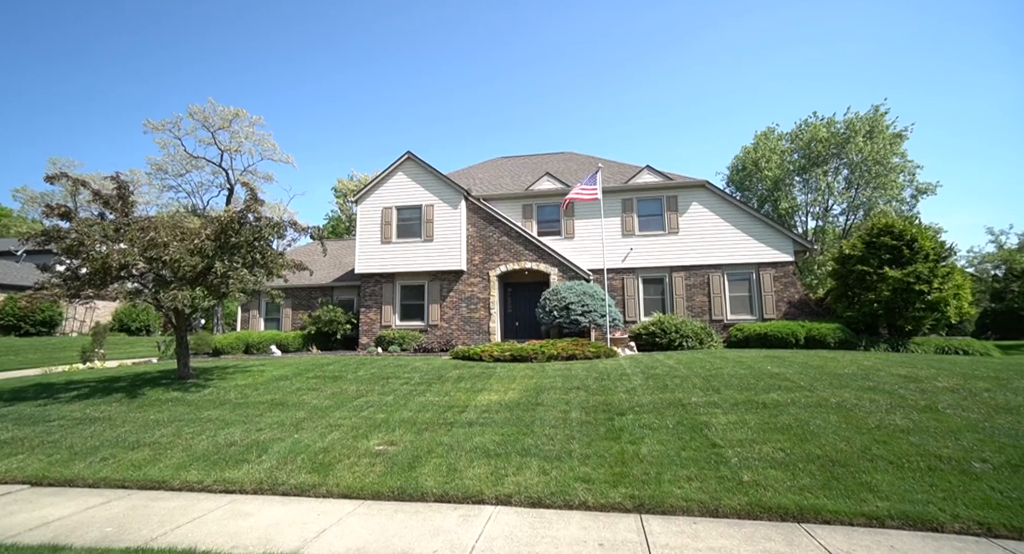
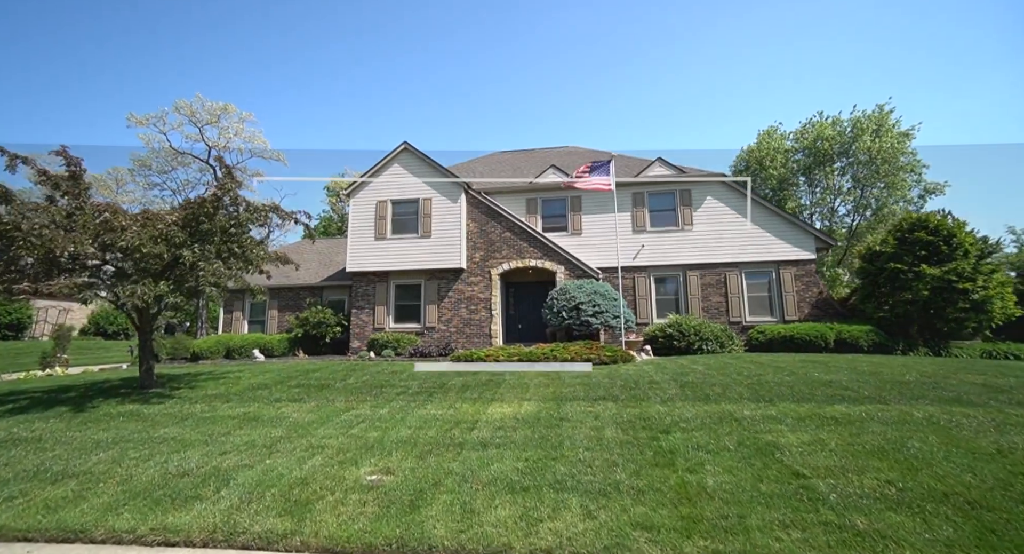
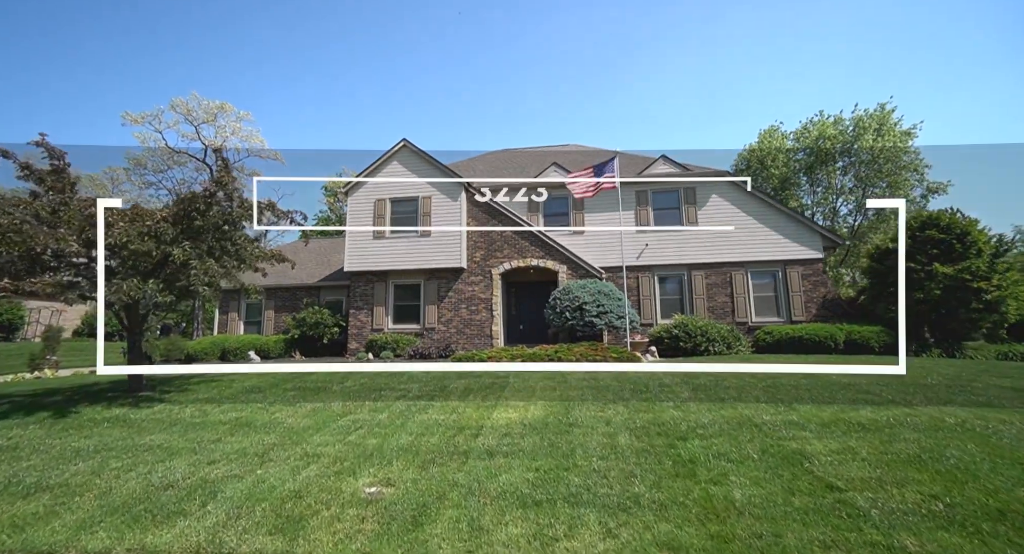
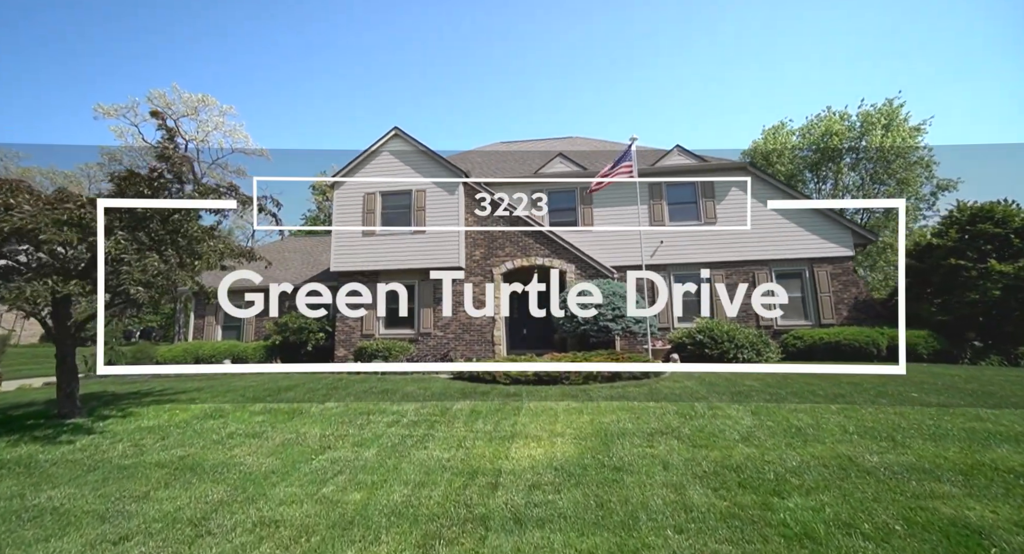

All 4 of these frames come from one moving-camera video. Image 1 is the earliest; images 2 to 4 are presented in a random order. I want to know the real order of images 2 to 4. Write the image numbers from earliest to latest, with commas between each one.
2, 3, 4
